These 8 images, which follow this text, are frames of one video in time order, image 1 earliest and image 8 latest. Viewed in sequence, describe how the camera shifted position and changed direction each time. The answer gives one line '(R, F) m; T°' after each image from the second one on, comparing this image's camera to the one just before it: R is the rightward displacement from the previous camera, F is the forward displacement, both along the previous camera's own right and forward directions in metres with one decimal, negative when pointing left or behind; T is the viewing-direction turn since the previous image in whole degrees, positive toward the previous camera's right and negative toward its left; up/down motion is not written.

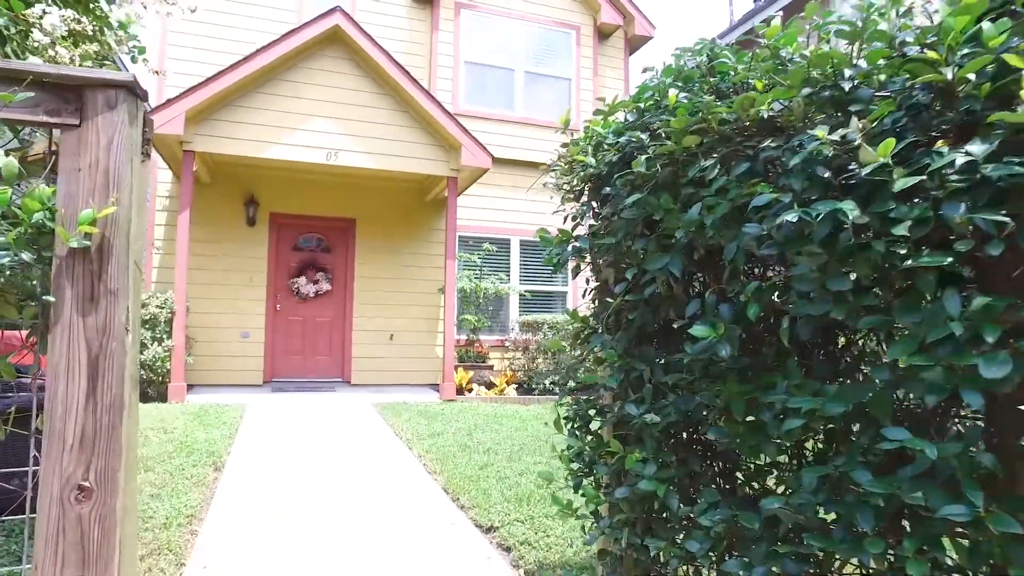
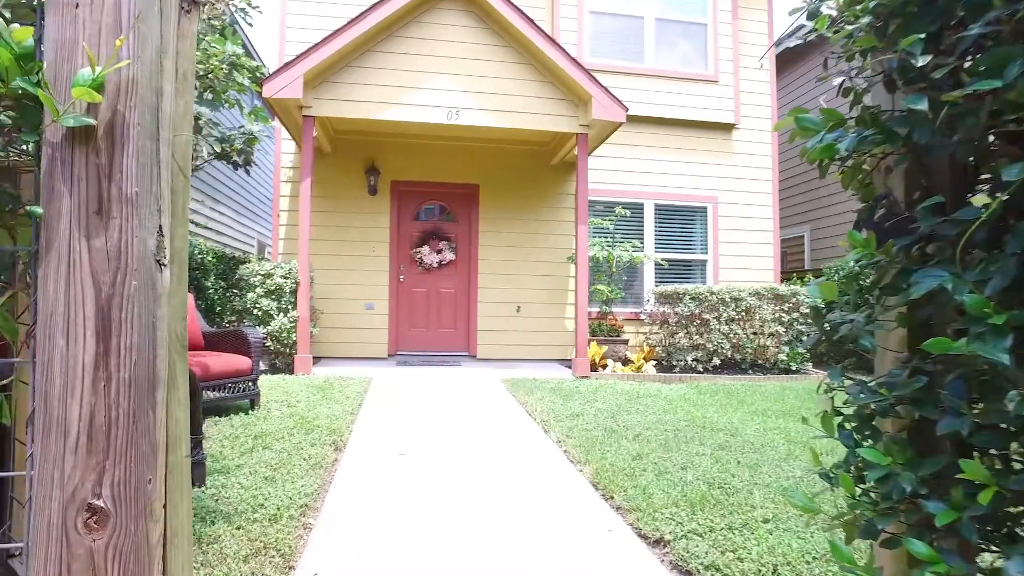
(-0.2, +0.6) m; -10°
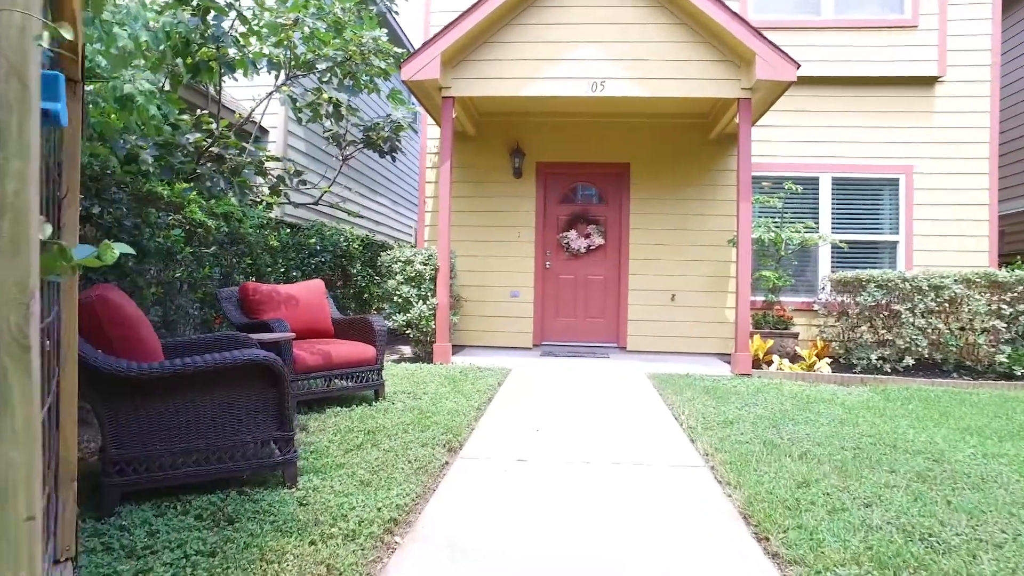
(+0.1, +0.5) m; -13°
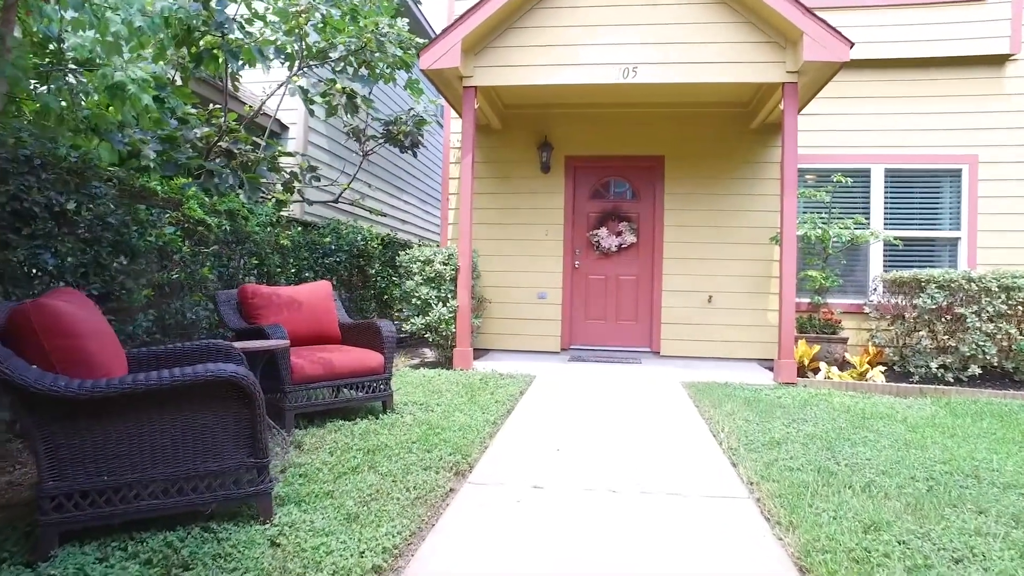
(+0.1, +0.4) m; -3°
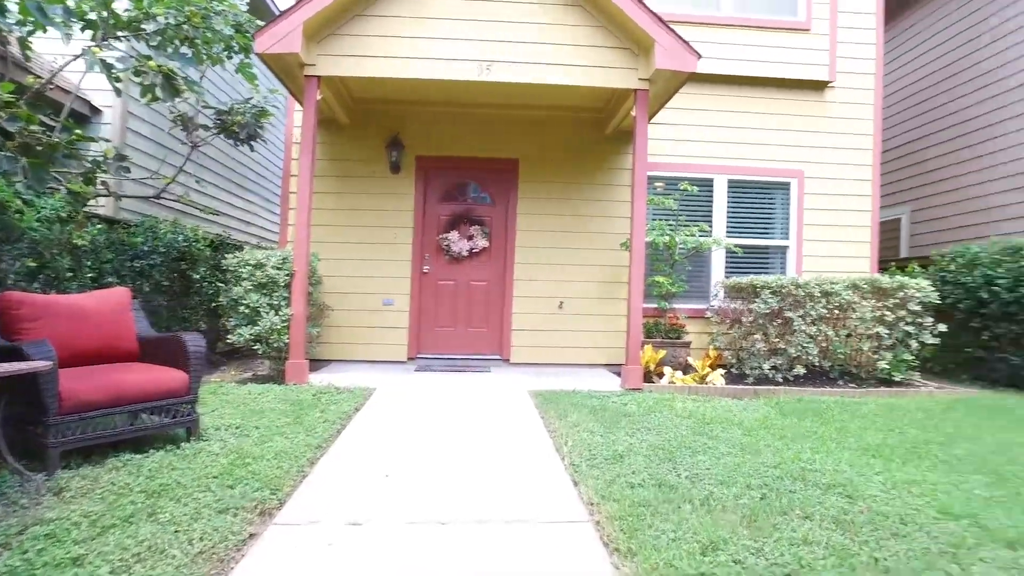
(+0.2, +0.3) m; +11°
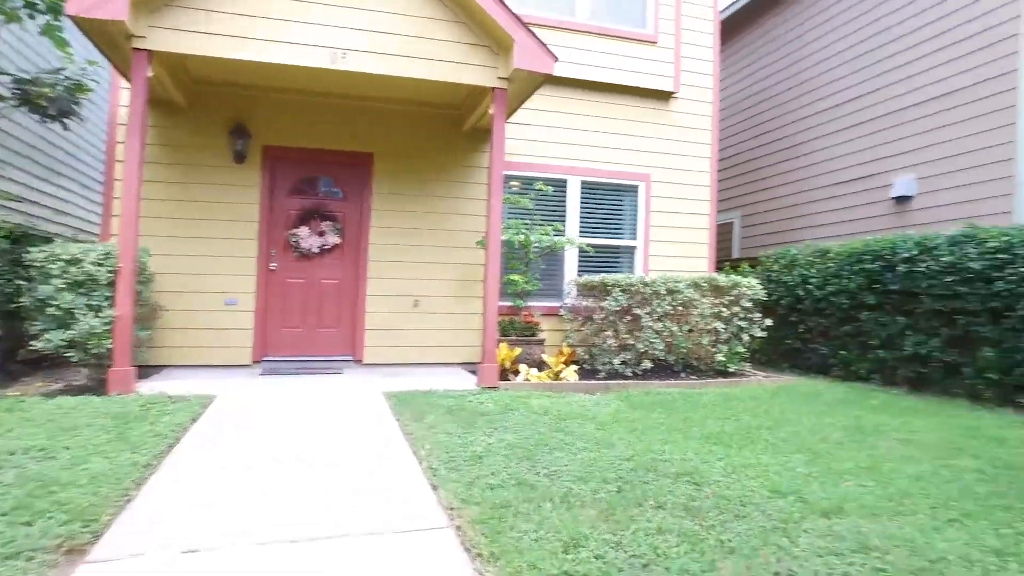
(0.0, +0.1) m; +12°
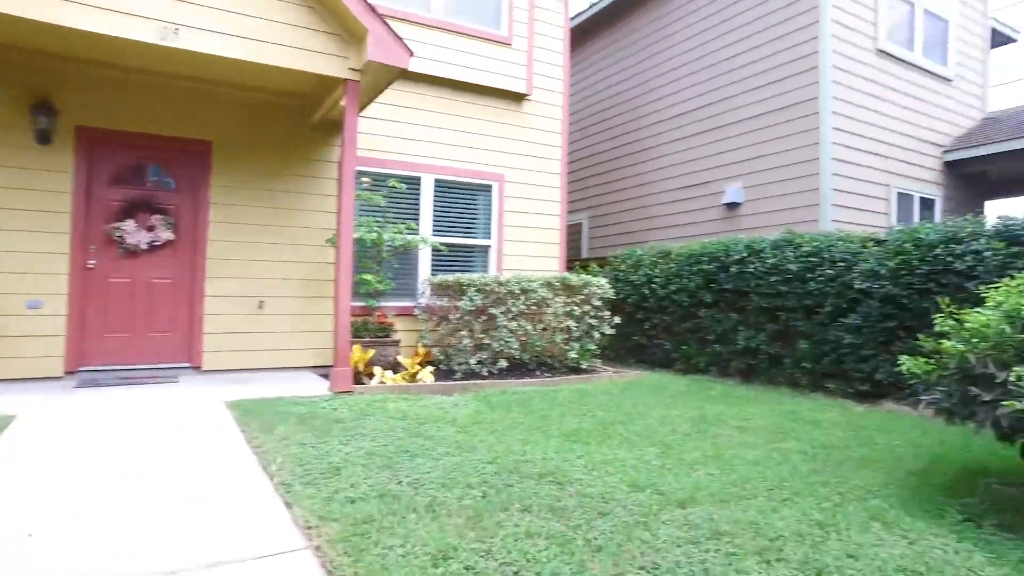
(-0.1, +0.1) m; +12°
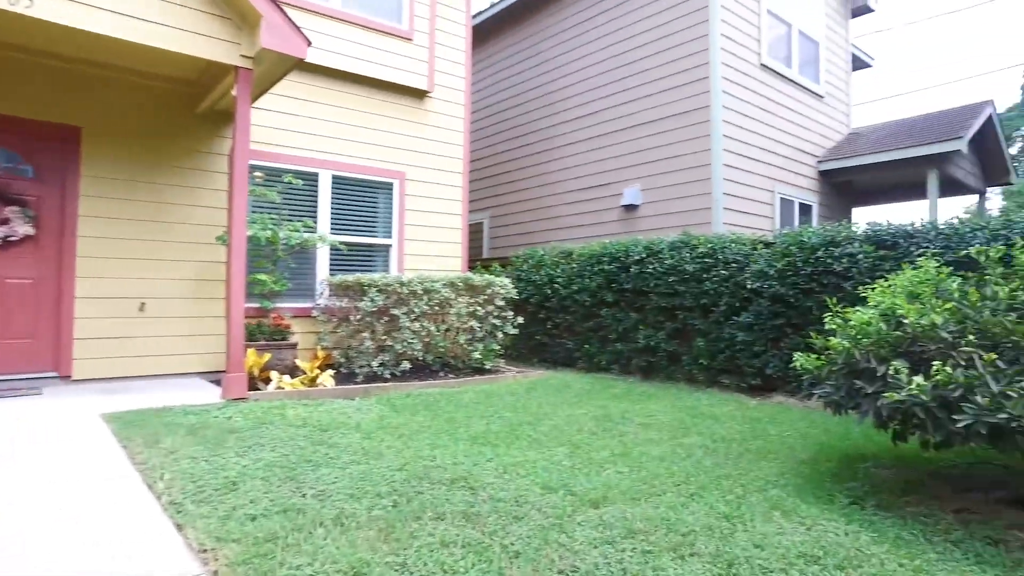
(-0.1, +0.1) m; +8°
